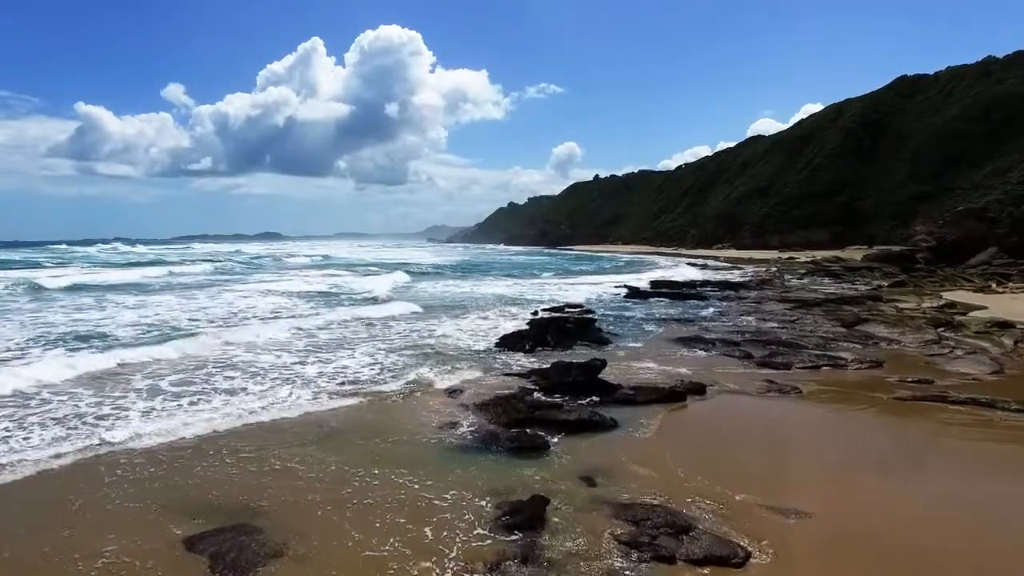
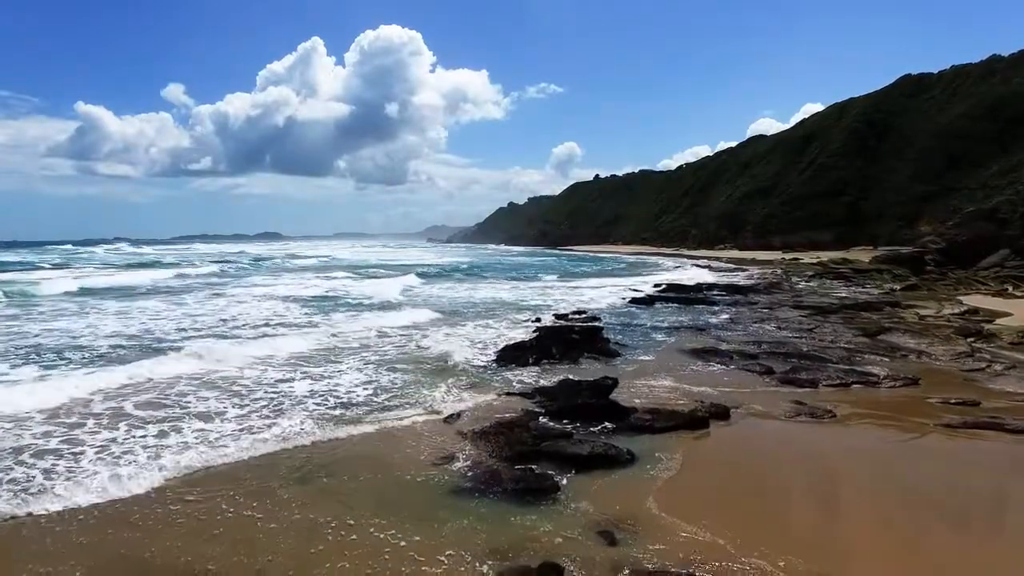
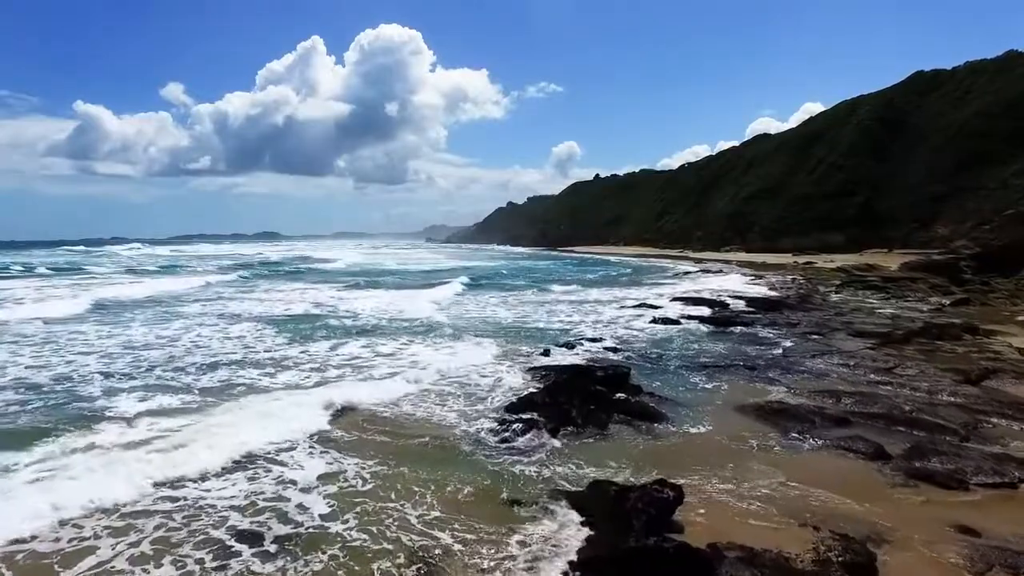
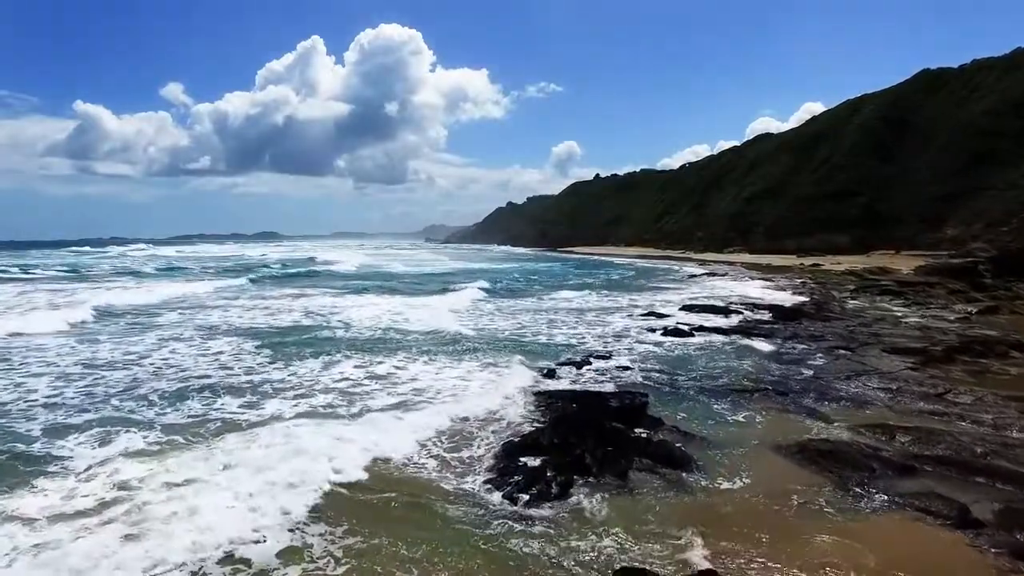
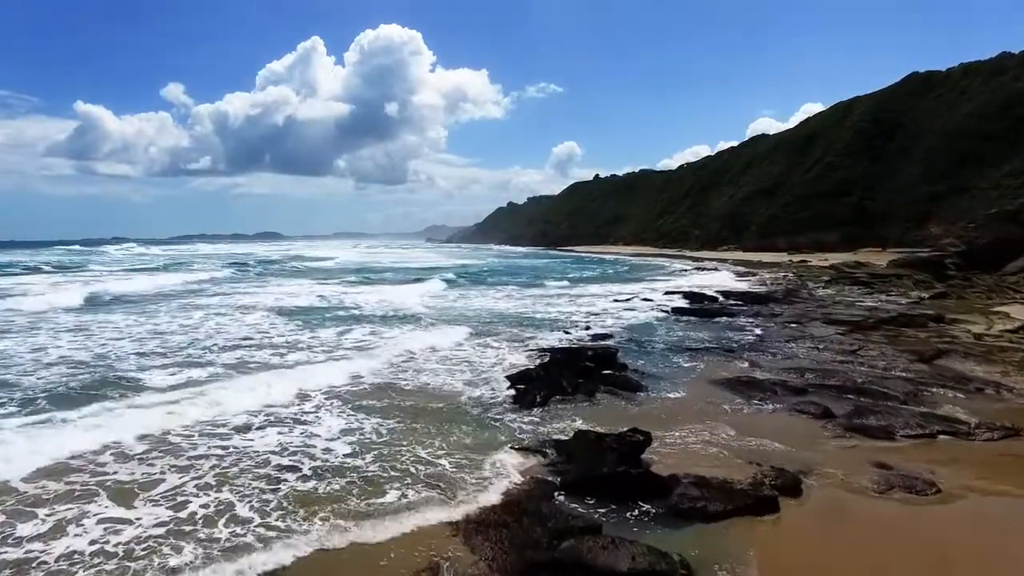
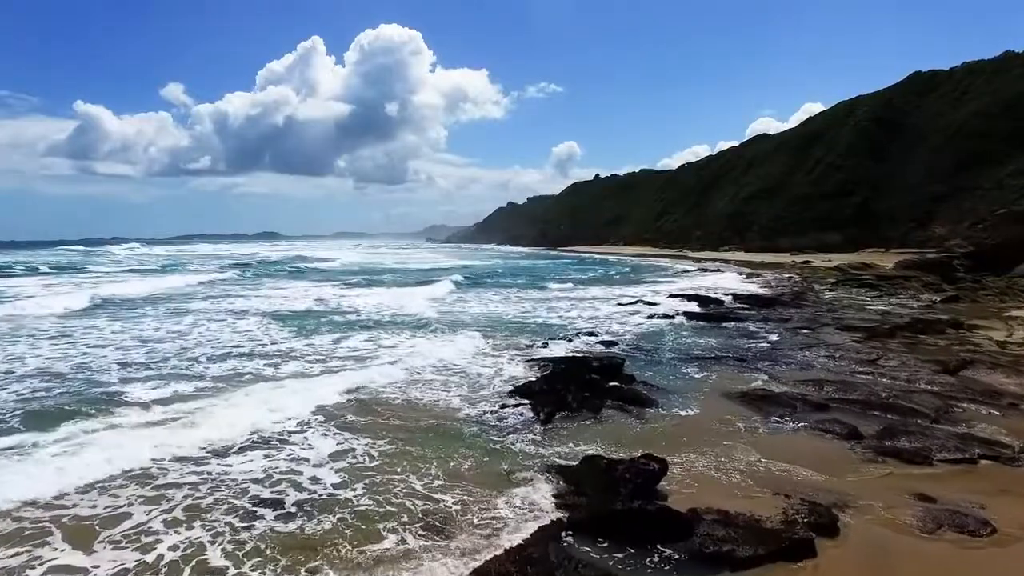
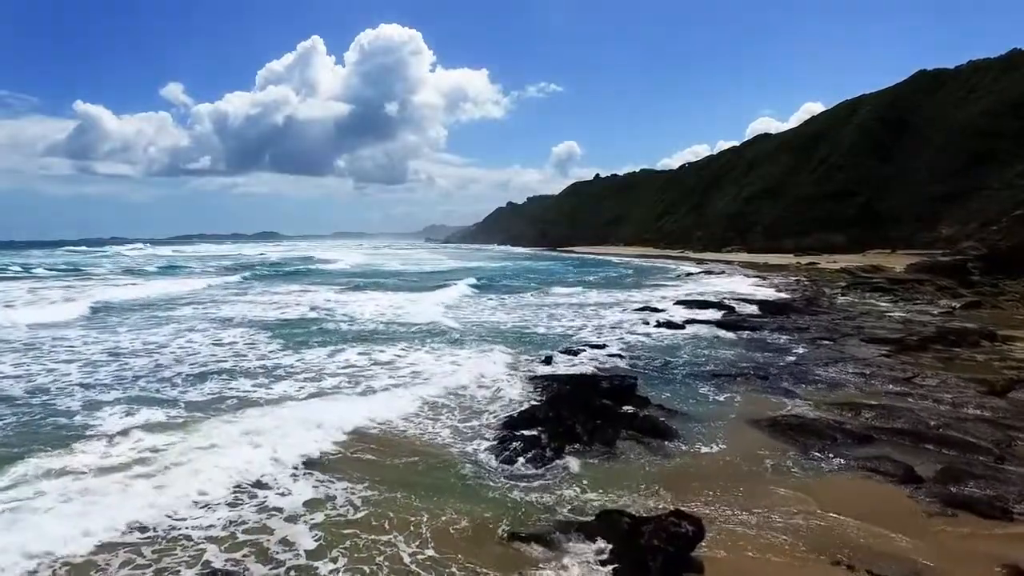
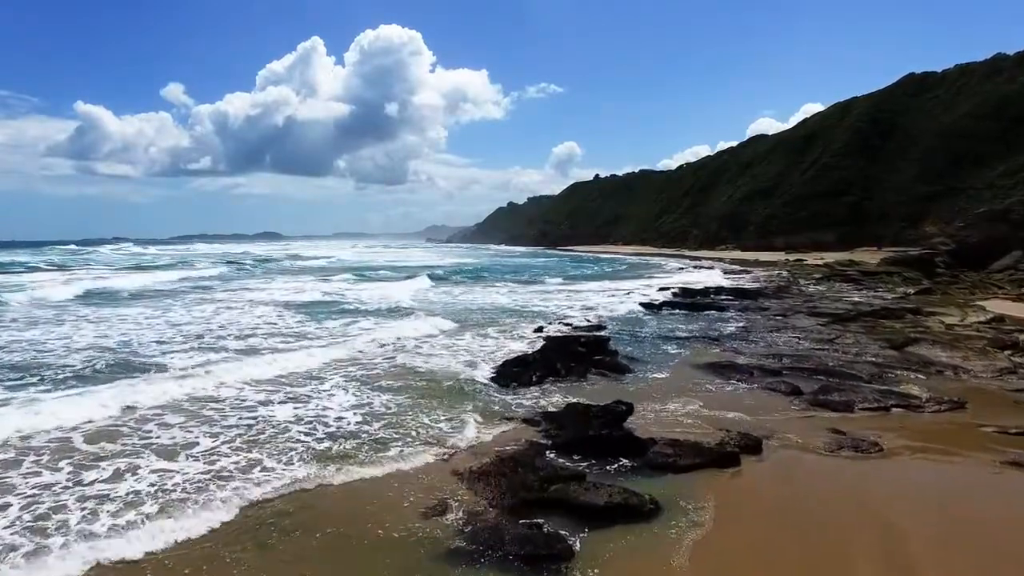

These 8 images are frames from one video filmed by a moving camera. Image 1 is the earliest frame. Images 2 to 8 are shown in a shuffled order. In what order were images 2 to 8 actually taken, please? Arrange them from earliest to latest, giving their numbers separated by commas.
2, 8, 5, 6, 3, 7, 4
